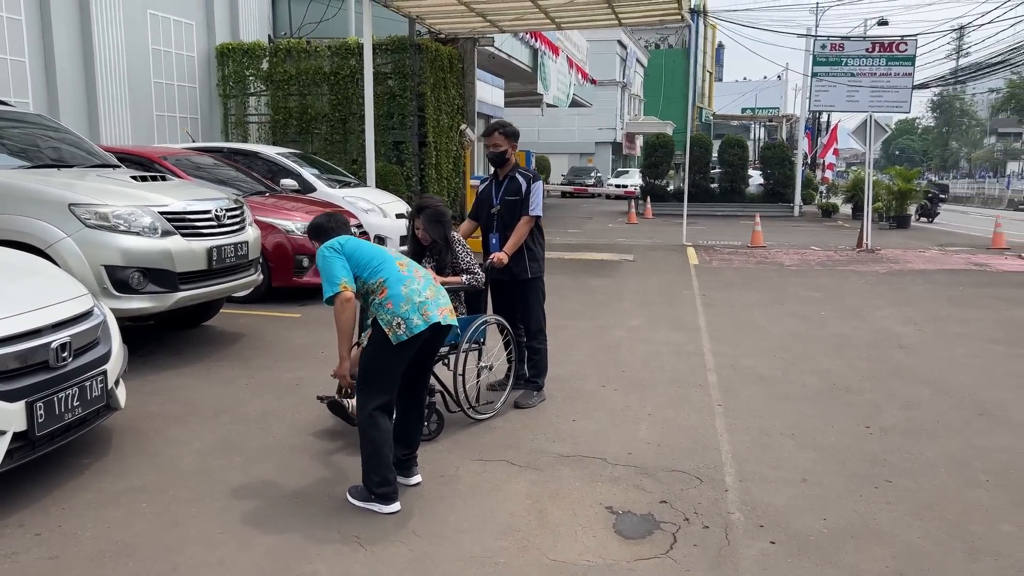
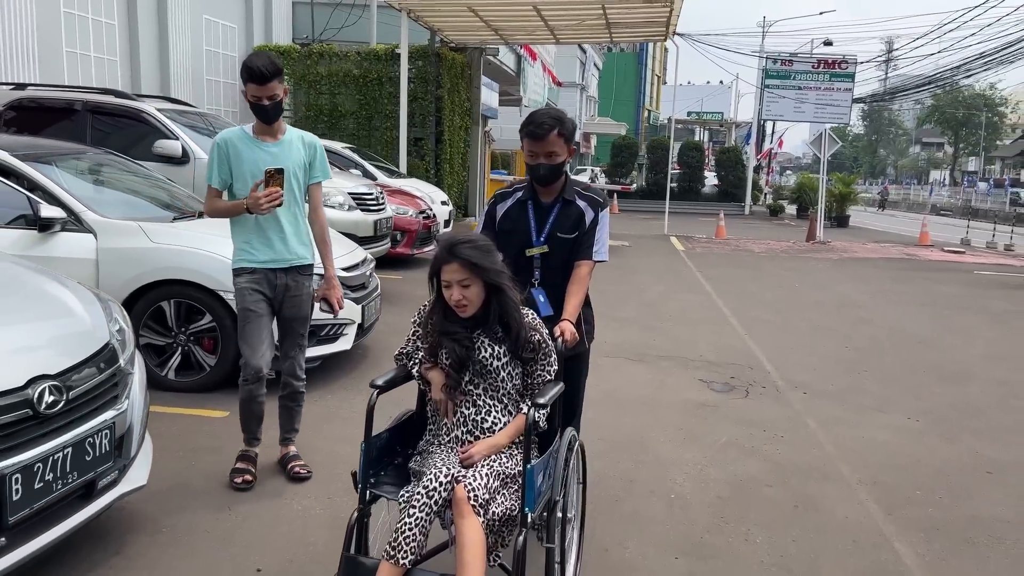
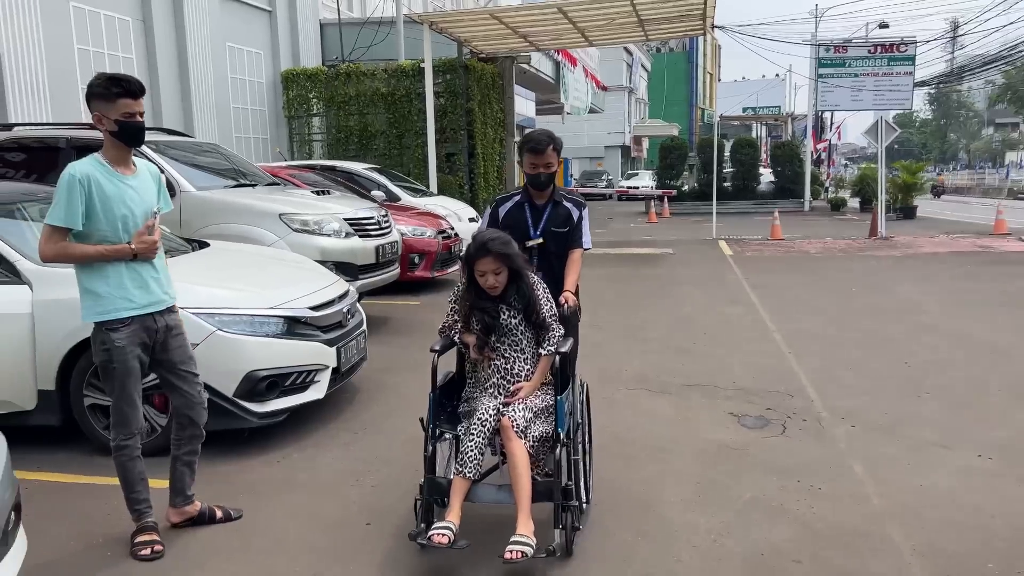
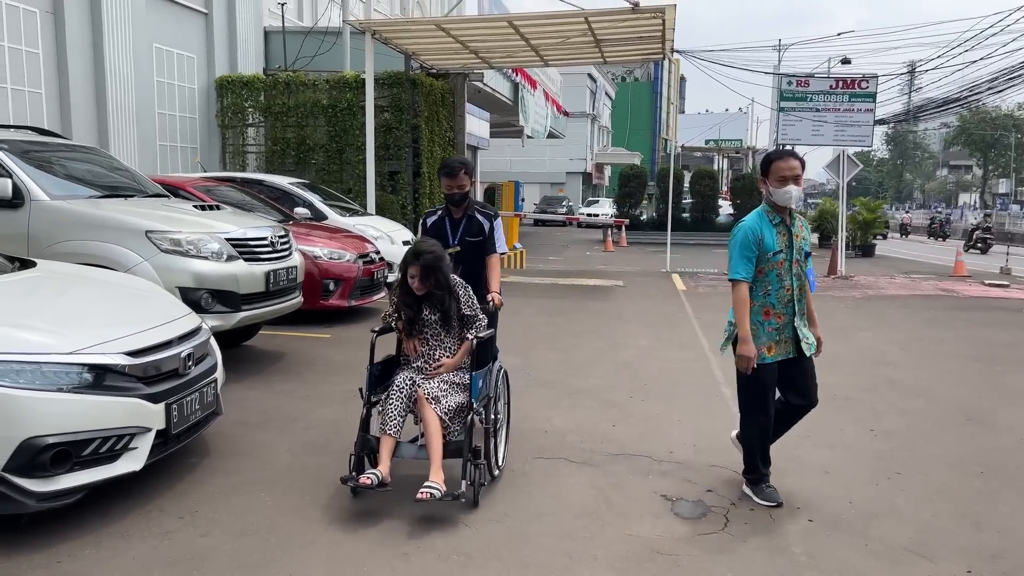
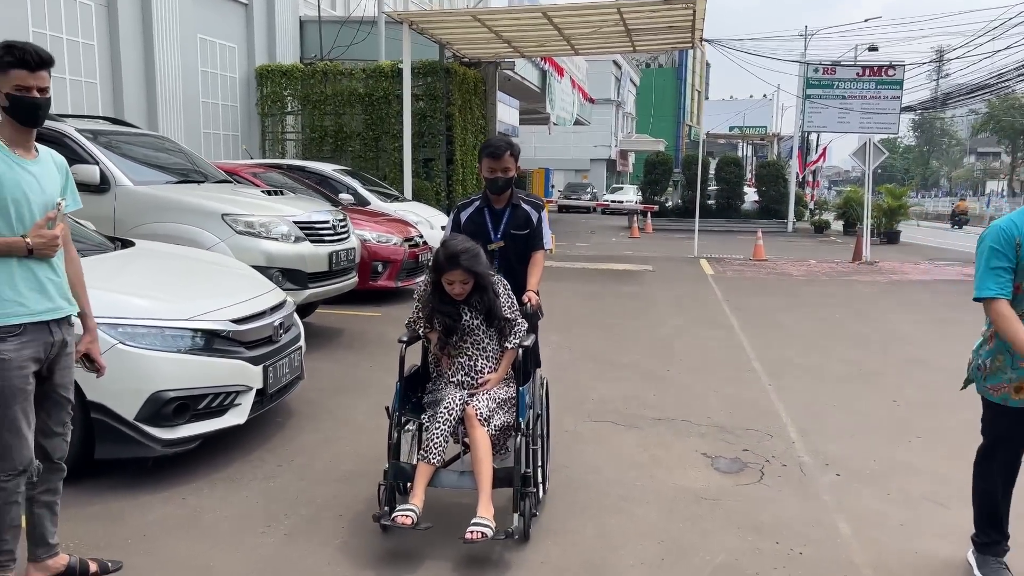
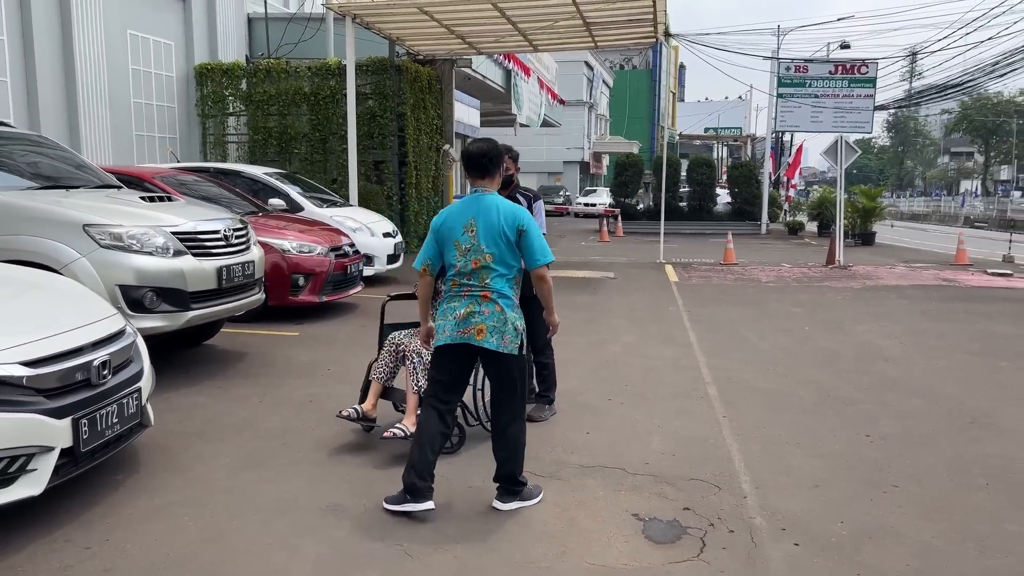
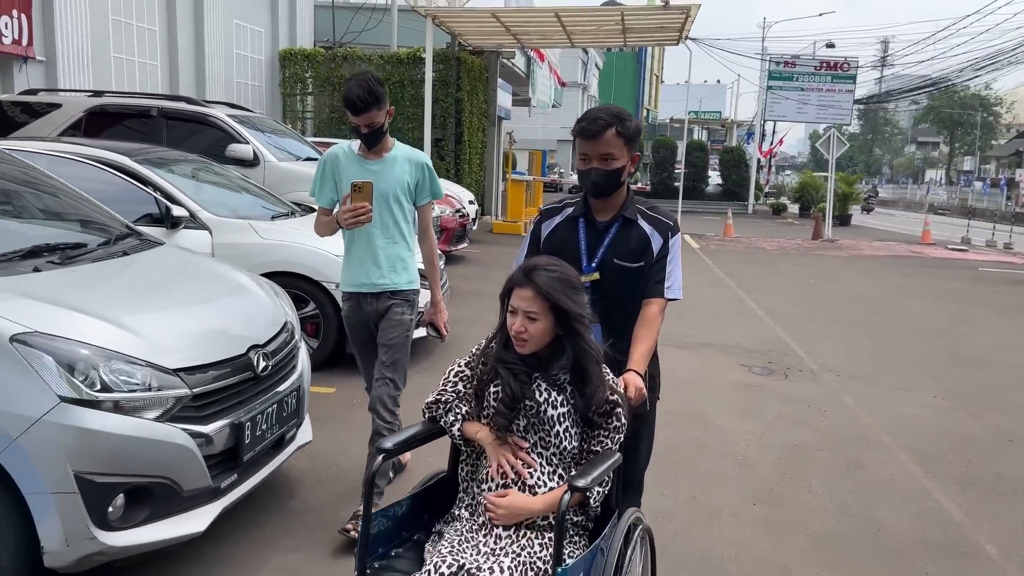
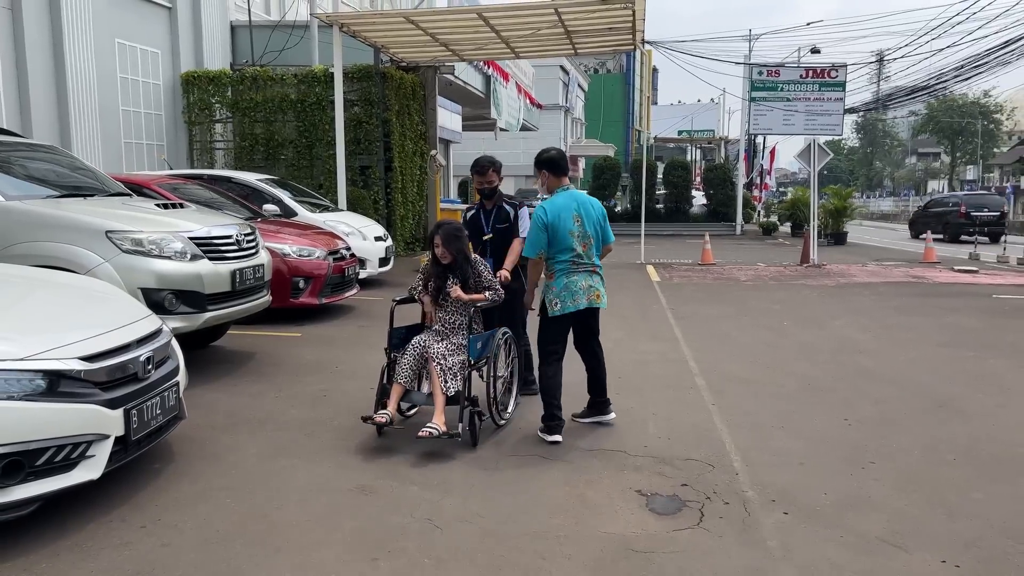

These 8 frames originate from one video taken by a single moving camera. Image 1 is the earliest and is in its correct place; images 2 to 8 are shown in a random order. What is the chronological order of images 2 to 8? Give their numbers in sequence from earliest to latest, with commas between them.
6, 8, 4, 5, 3, 2, 7
